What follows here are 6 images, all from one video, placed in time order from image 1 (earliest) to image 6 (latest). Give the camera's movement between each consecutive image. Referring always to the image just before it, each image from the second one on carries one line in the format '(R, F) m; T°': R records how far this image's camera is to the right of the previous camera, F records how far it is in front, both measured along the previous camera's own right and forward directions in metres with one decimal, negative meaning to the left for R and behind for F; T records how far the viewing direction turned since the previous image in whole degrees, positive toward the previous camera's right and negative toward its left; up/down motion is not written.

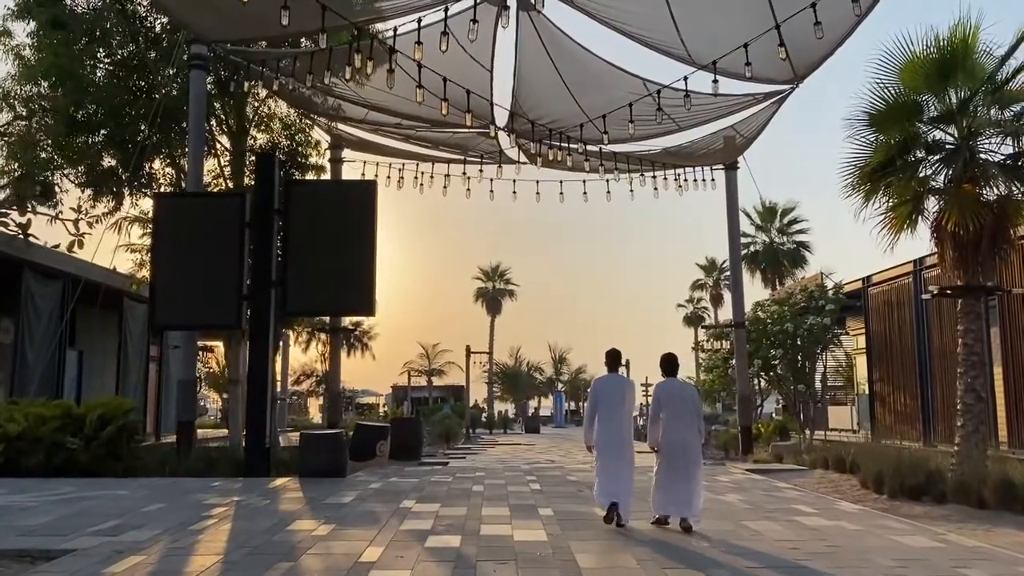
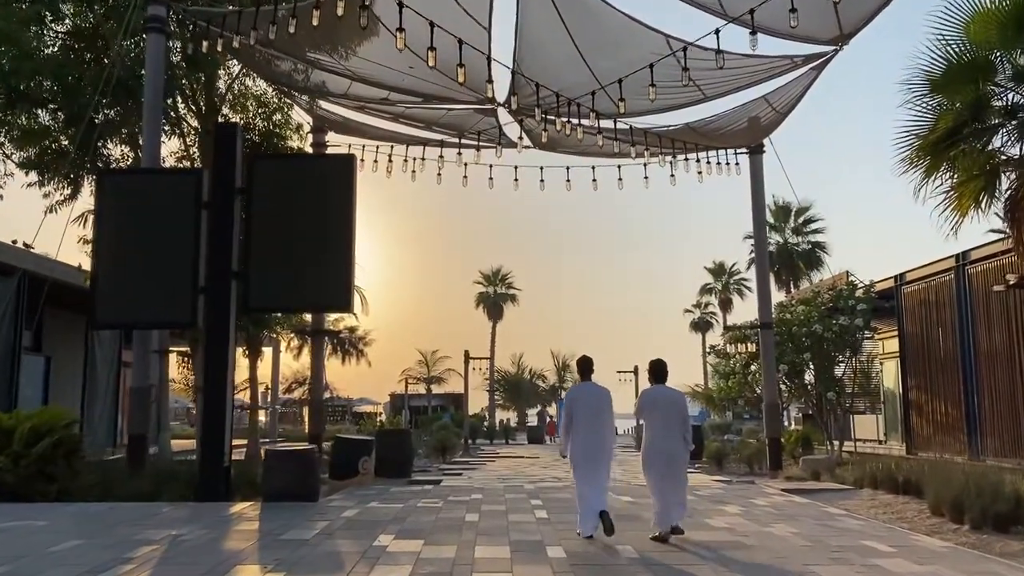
(0.0, +2.0) m; 0°
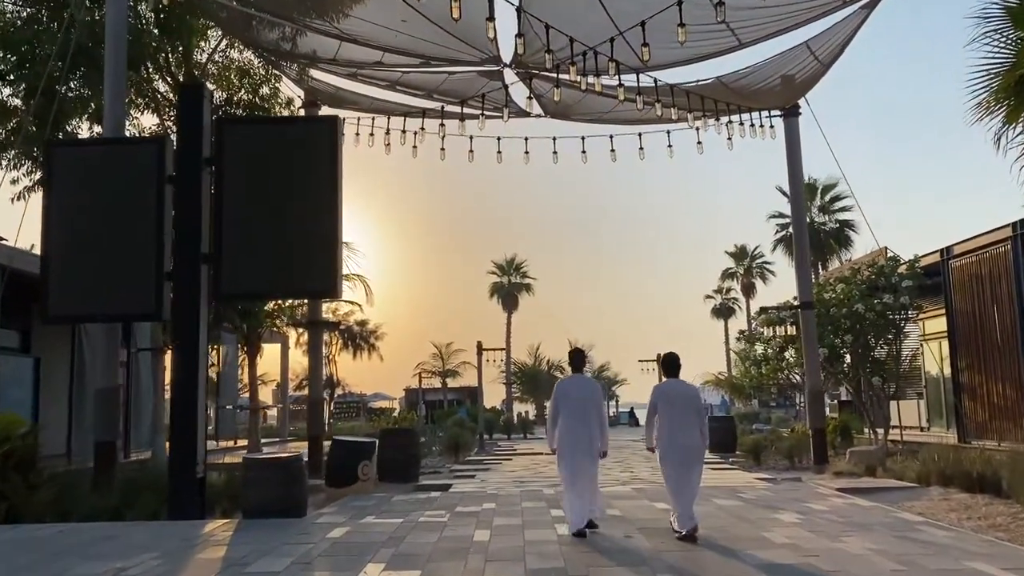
(0.0, +1.7) m; -1°
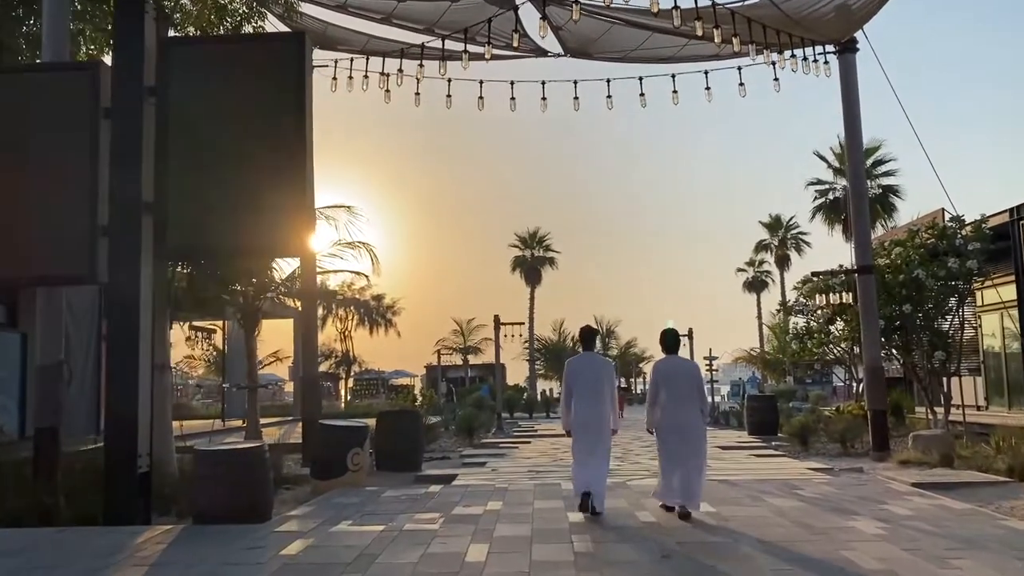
(+0.2, +2.0) m; -2°
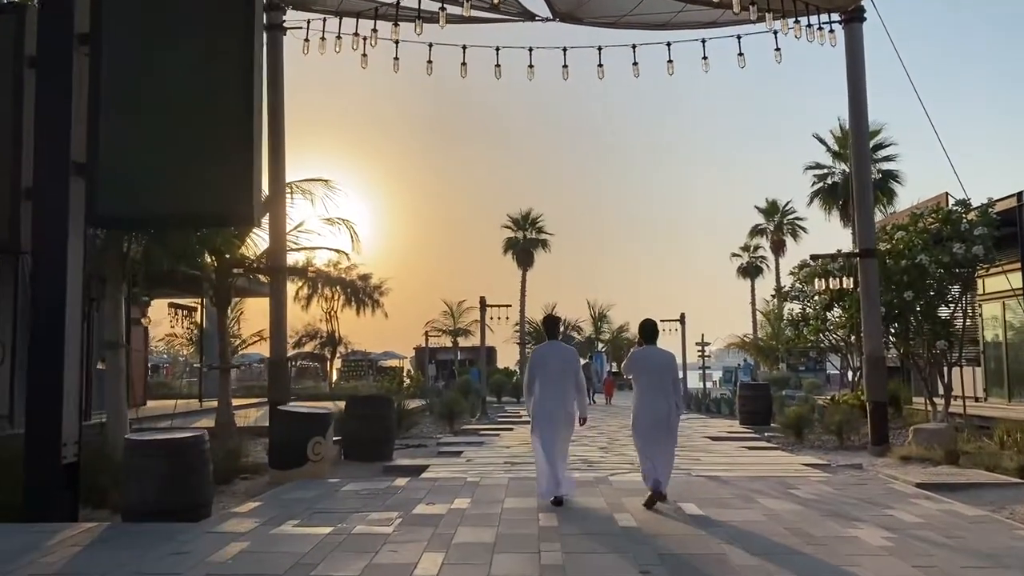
(+0.2, +0.9) m; 0°
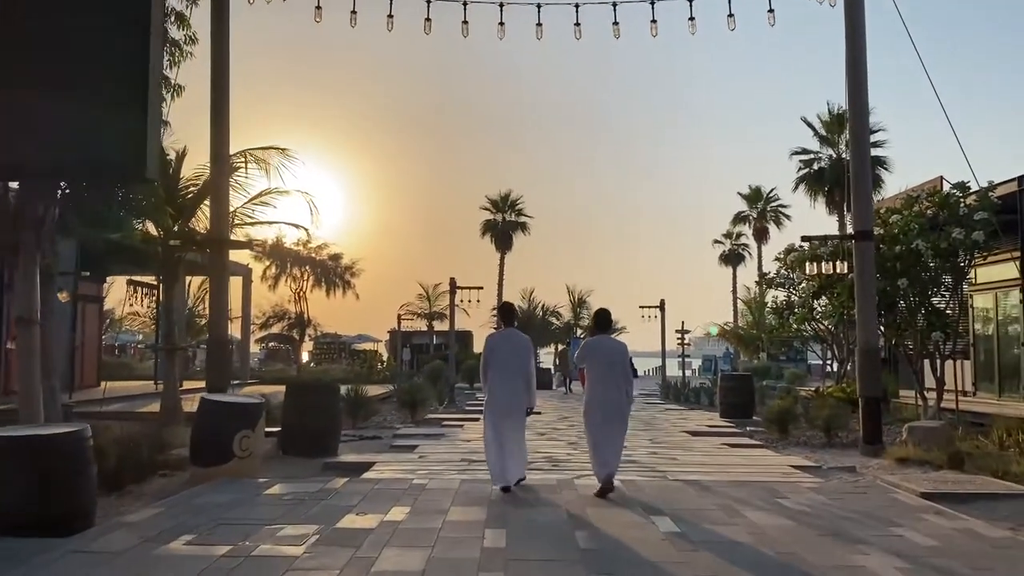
(+0.3, +1.3) m; +1°
